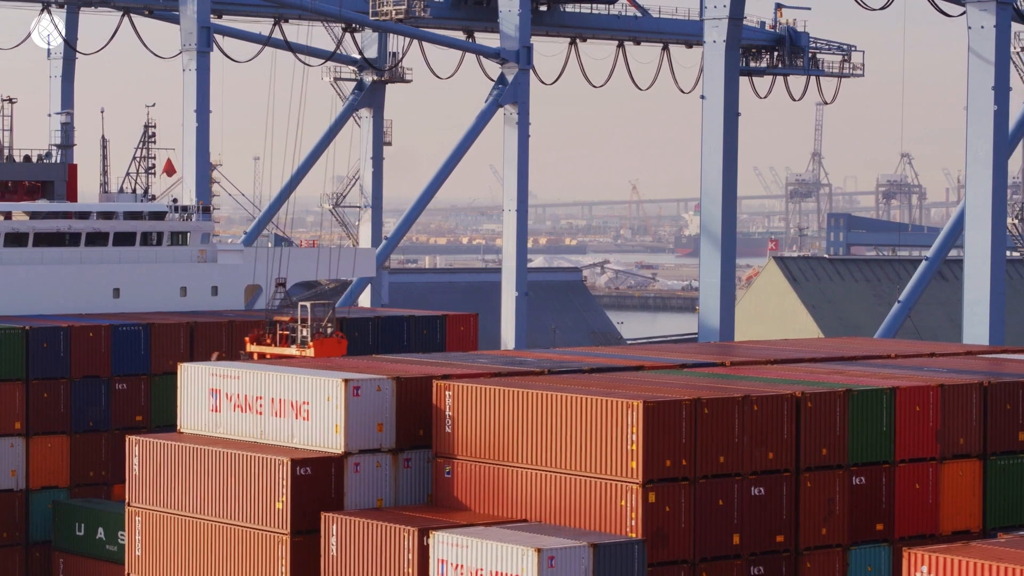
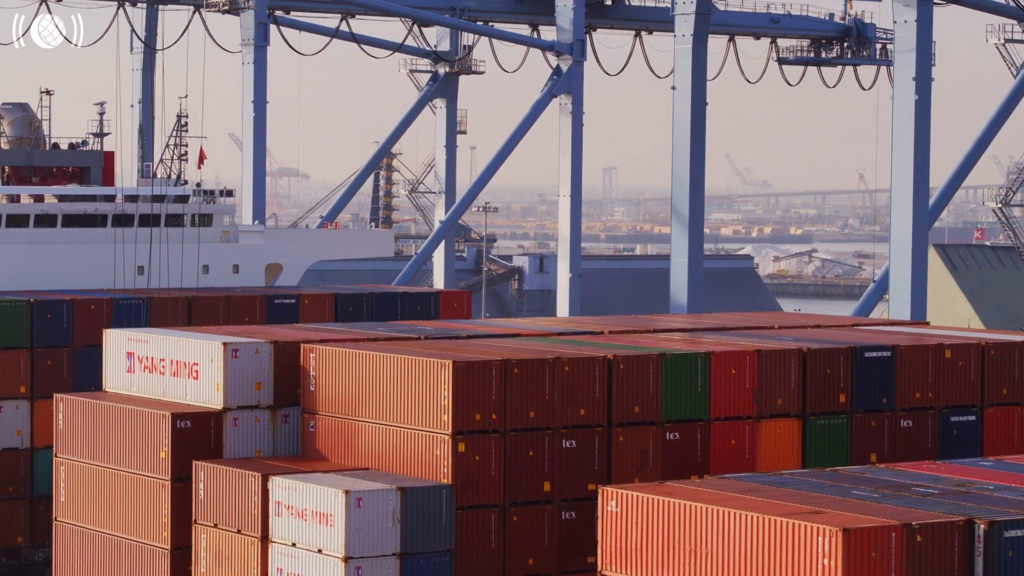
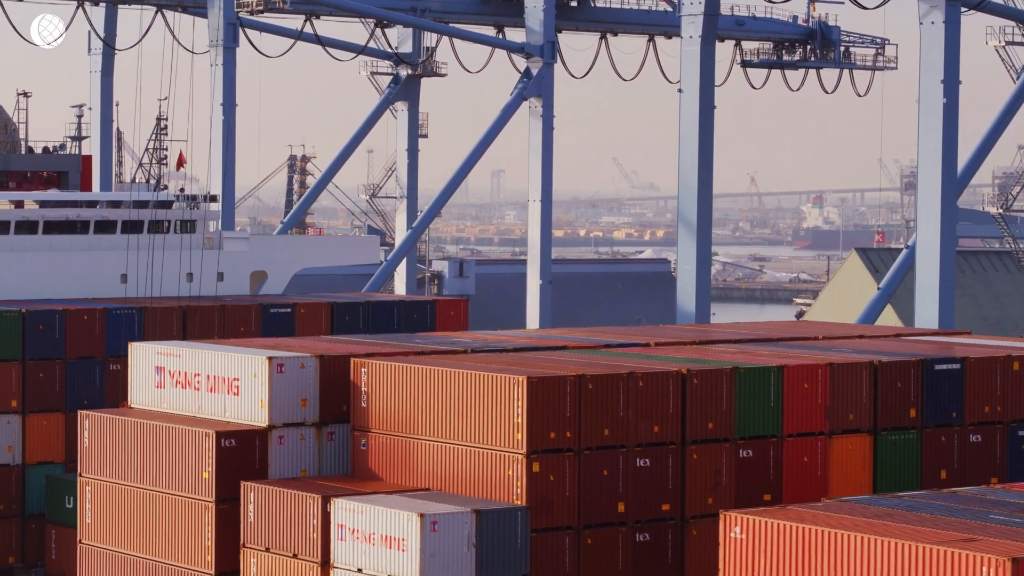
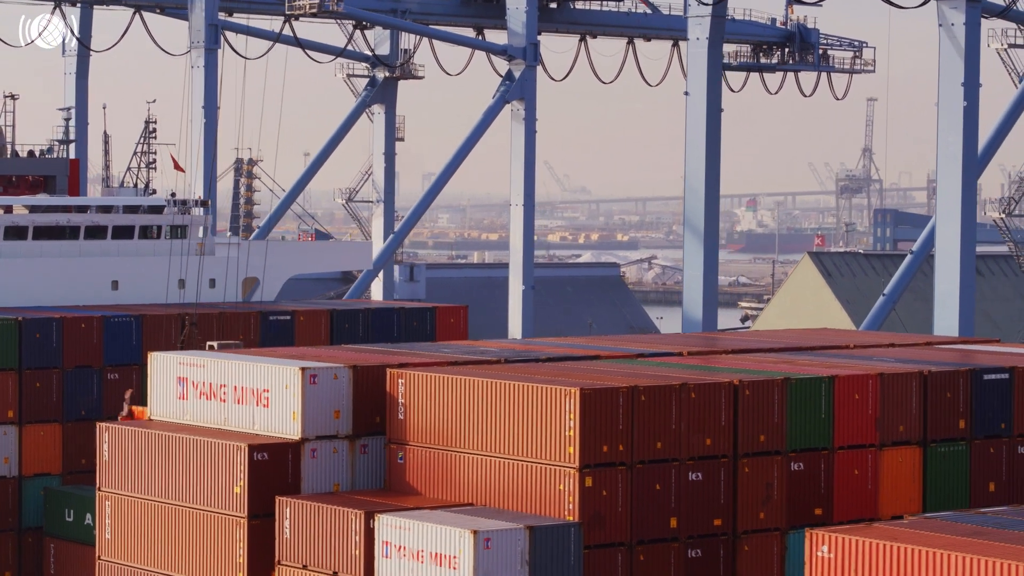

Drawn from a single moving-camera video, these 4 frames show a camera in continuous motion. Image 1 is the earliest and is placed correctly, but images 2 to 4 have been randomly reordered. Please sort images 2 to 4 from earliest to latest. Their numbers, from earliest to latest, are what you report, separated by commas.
4, 3, 2
